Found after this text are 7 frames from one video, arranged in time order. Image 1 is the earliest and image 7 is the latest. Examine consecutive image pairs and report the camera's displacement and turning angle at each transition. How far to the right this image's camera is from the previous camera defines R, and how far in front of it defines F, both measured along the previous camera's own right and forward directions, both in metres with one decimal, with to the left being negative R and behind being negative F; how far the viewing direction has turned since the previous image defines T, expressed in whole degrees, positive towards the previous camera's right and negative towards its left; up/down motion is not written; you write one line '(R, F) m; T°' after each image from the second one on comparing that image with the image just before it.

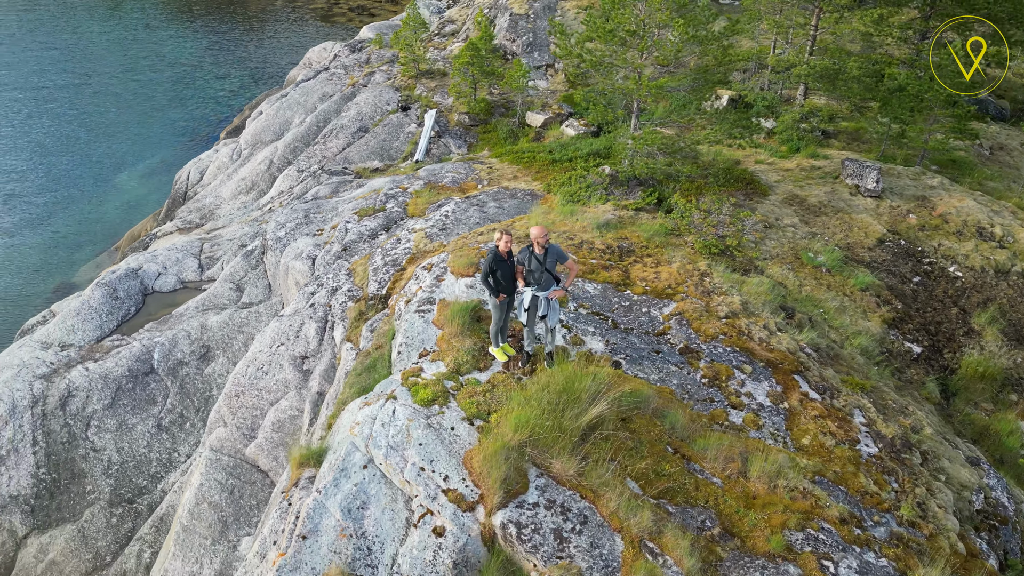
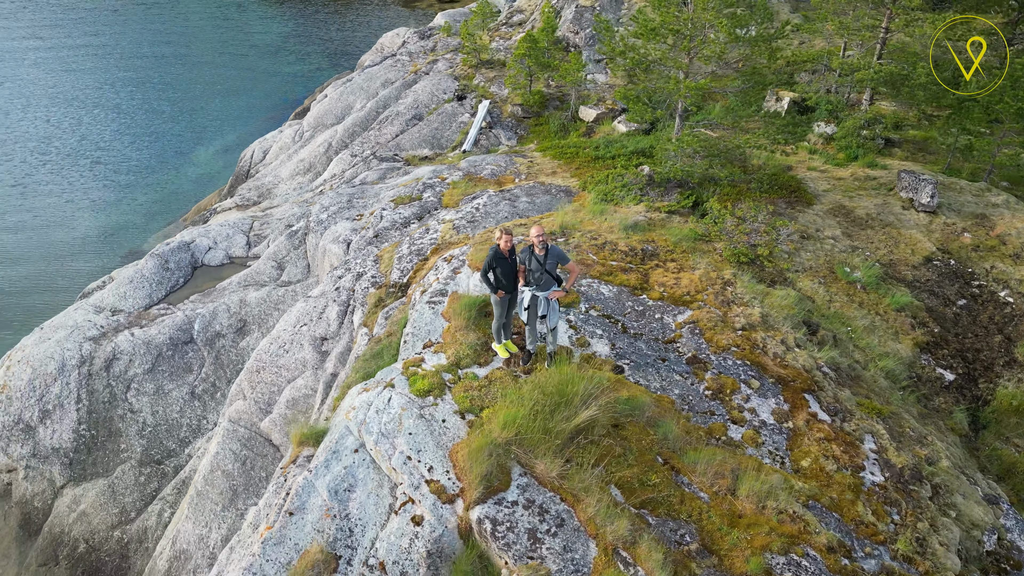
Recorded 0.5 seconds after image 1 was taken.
(+1.1, 0.0) m; -6°
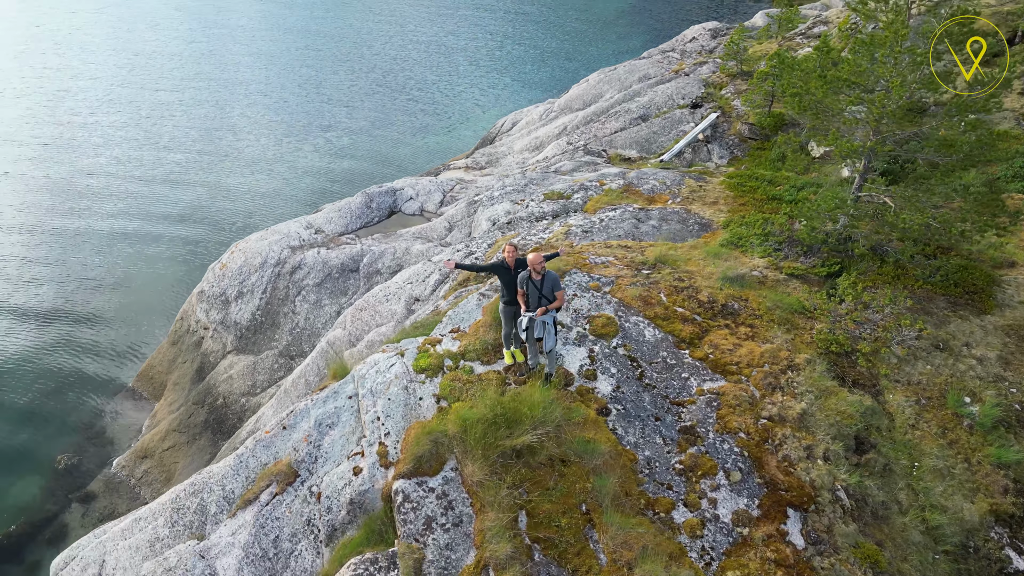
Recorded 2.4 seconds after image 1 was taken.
(+4.9, +0.4) m; -24°
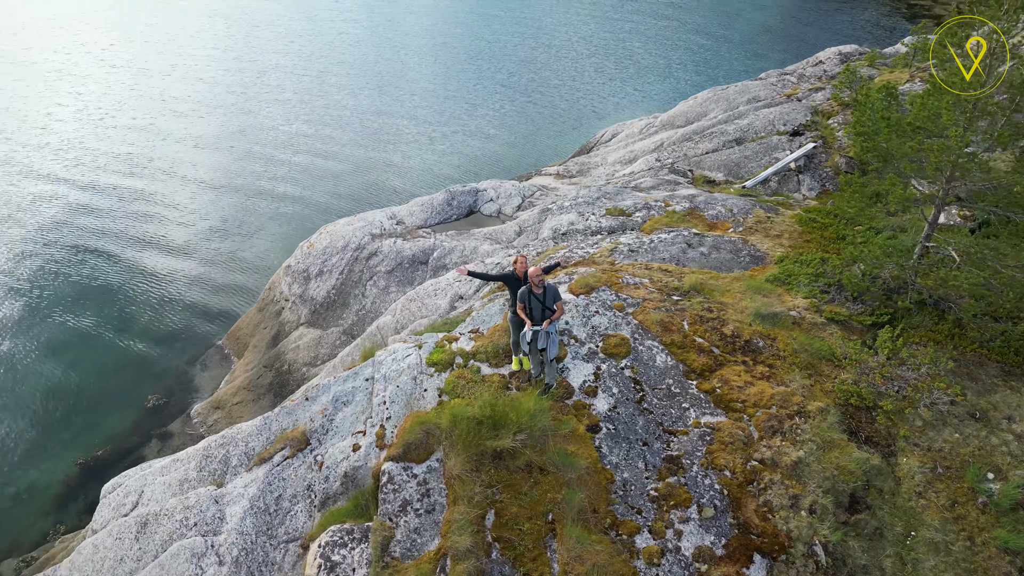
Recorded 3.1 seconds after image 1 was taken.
(+2.1, -0.4) m; -10°
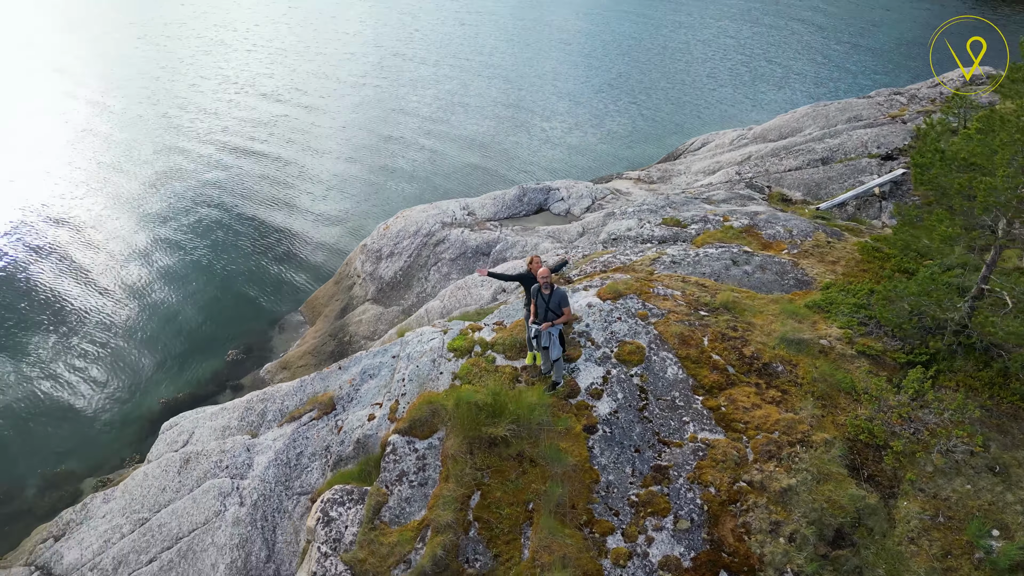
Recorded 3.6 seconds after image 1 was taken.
(+1.8, -0.5) m; -9°
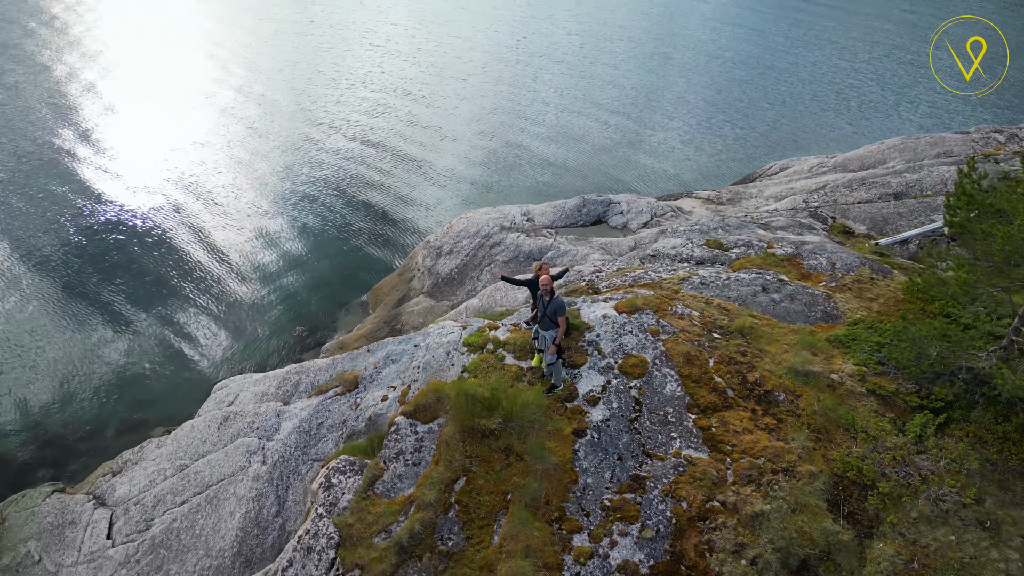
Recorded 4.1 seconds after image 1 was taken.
(+1.8, -0.7) m; -8°
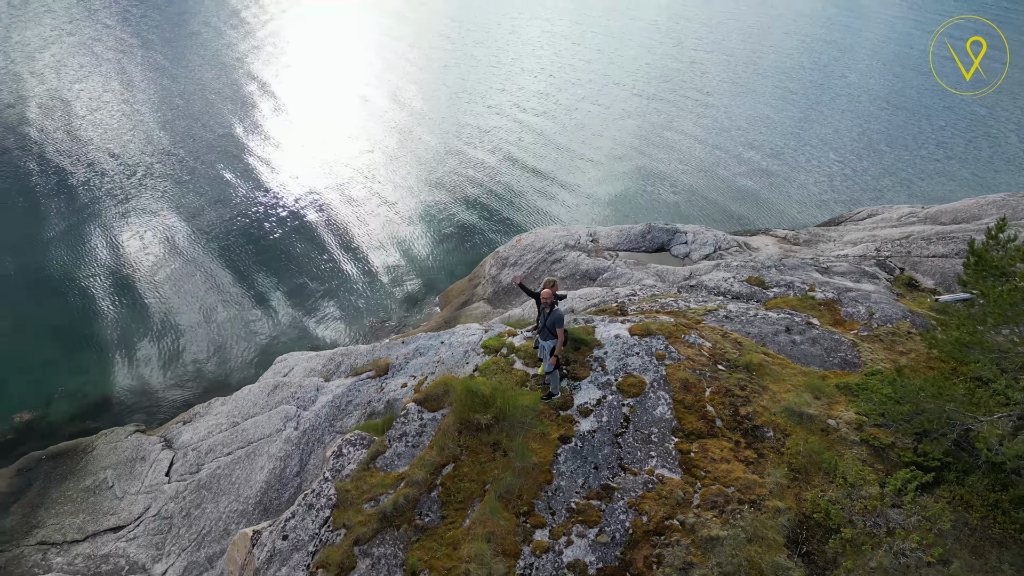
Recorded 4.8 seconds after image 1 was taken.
(+2.4, -1.1) m; -10°
